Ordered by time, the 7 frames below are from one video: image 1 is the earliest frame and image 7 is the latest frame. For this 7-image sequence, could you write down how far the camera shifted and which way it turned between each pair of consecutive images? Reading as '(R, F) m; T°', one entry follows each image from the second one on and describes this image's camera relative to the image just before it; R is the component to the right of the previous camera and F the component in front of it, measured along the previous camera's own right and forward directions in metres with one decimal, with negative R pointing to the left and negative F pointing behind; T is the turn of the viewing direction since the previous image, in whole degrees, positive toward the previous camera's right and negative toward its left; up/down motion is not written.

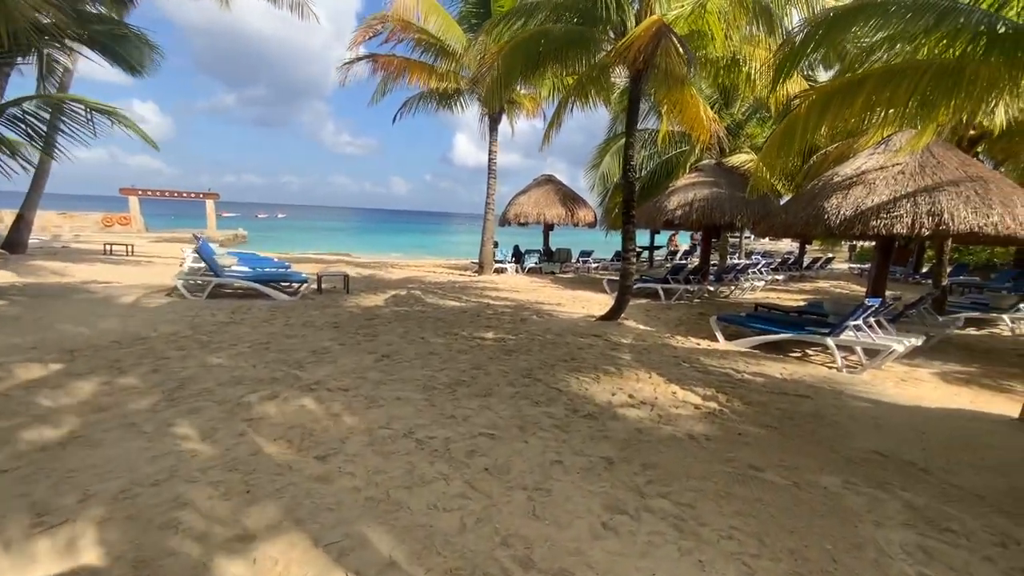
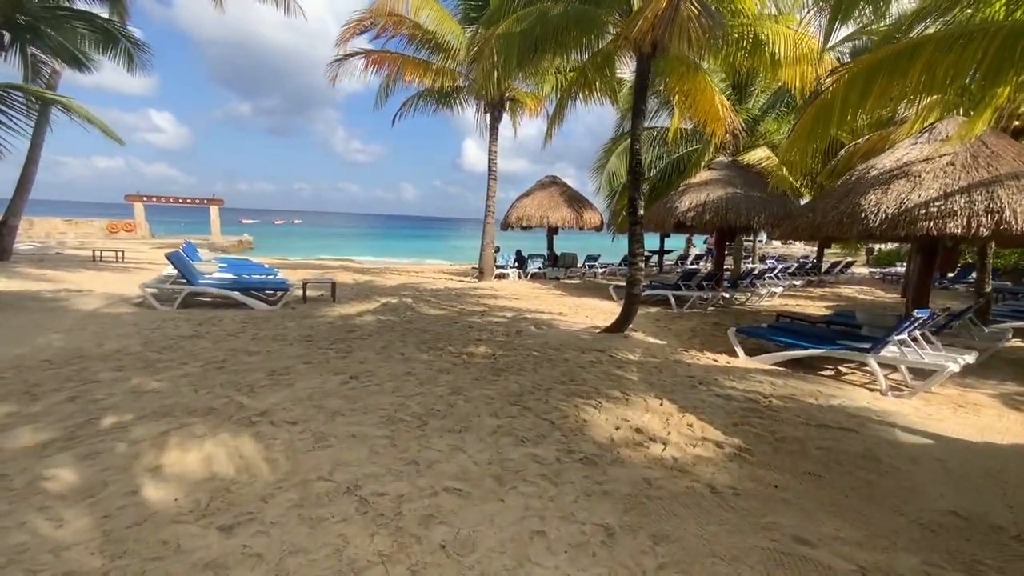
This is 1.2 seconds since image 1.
(+0.2, +0.7) m; -1°
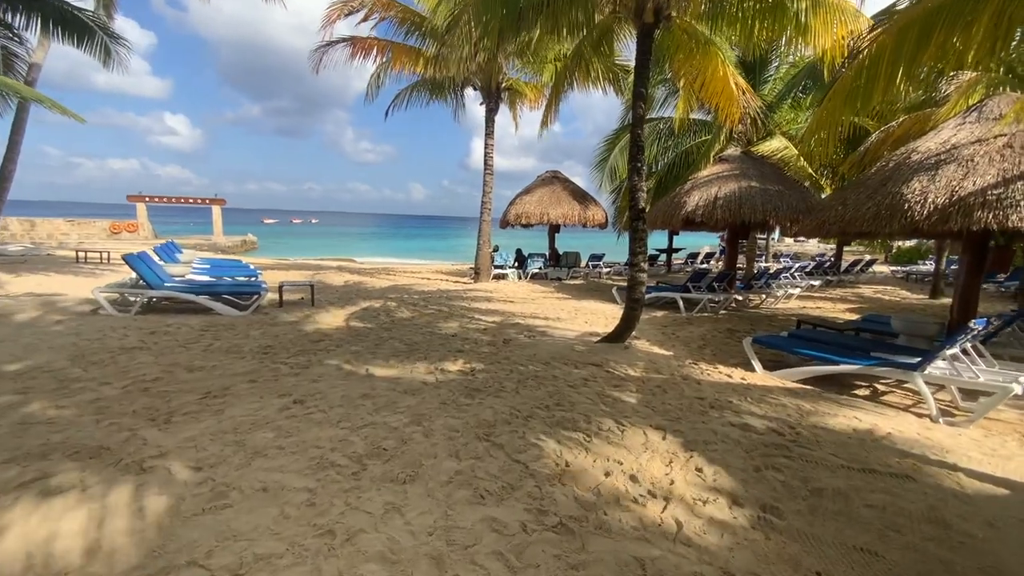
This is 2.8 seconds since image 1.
(+0.3, +0.7) m; -1°
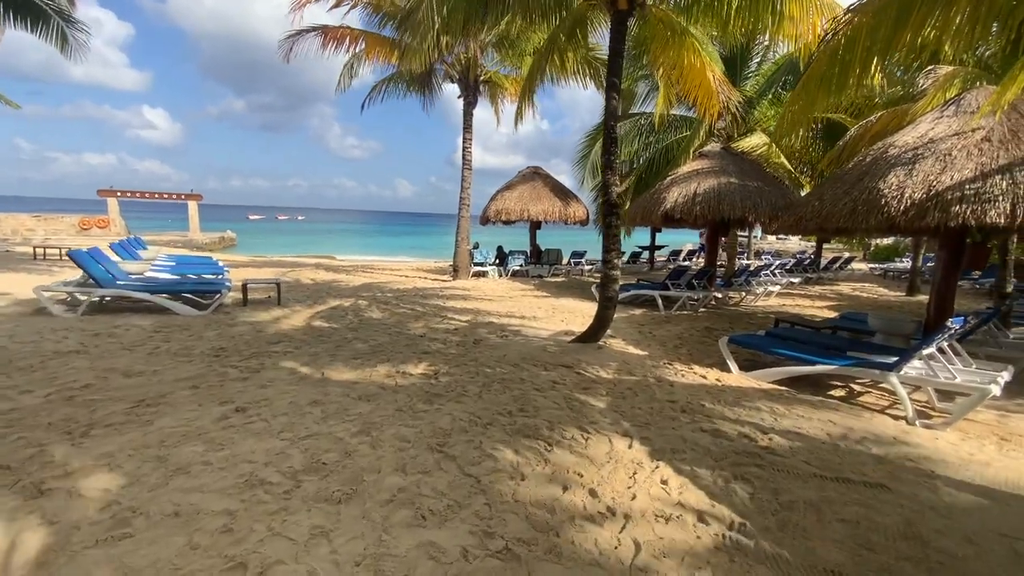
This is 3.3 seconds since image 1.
(+0.2, +0.2) m; +2°
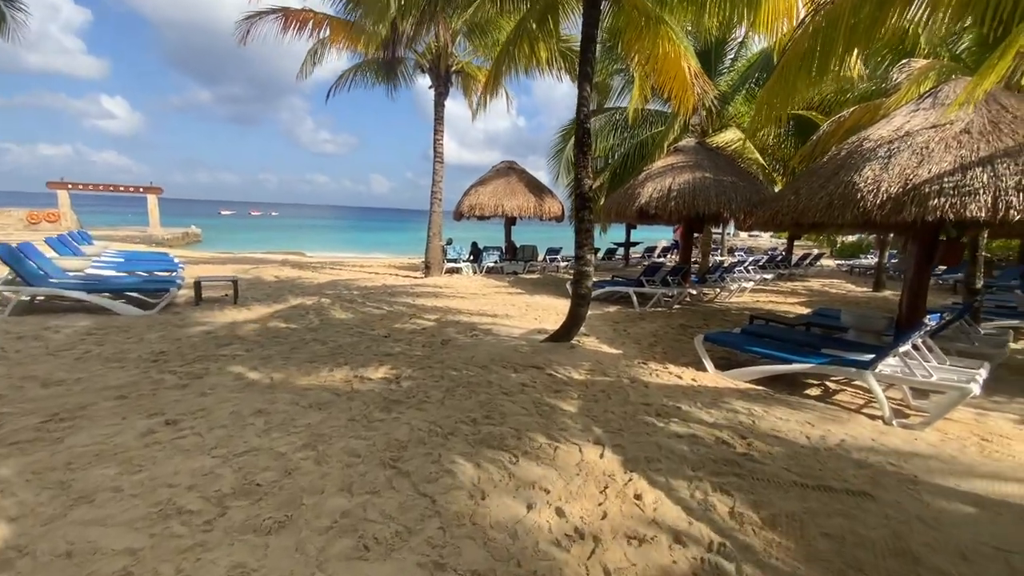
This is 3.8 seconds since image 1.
(+0.1, +0.3) m; +3°
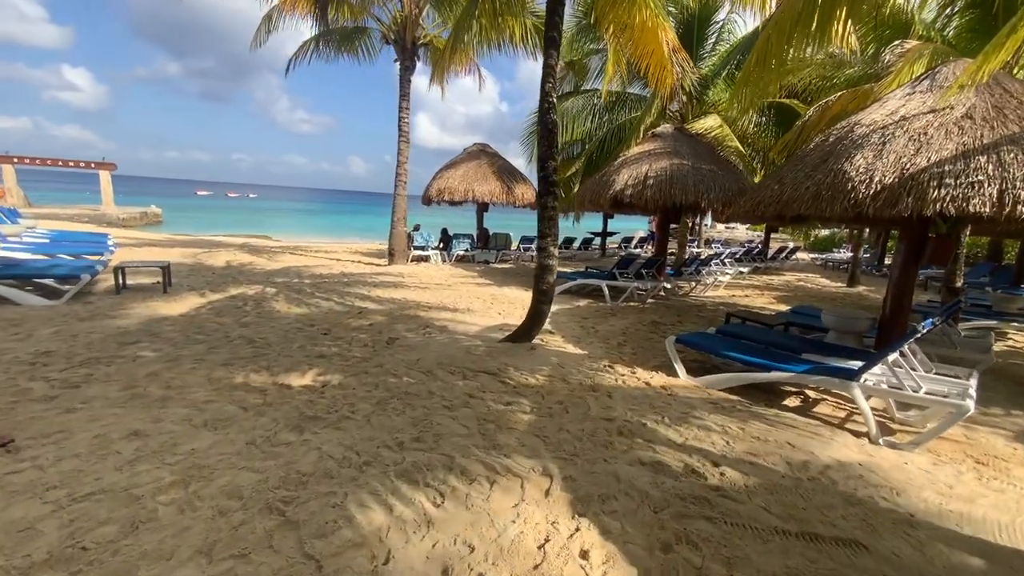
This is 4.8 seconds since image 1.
(+0.3, +0.6) m; +3°
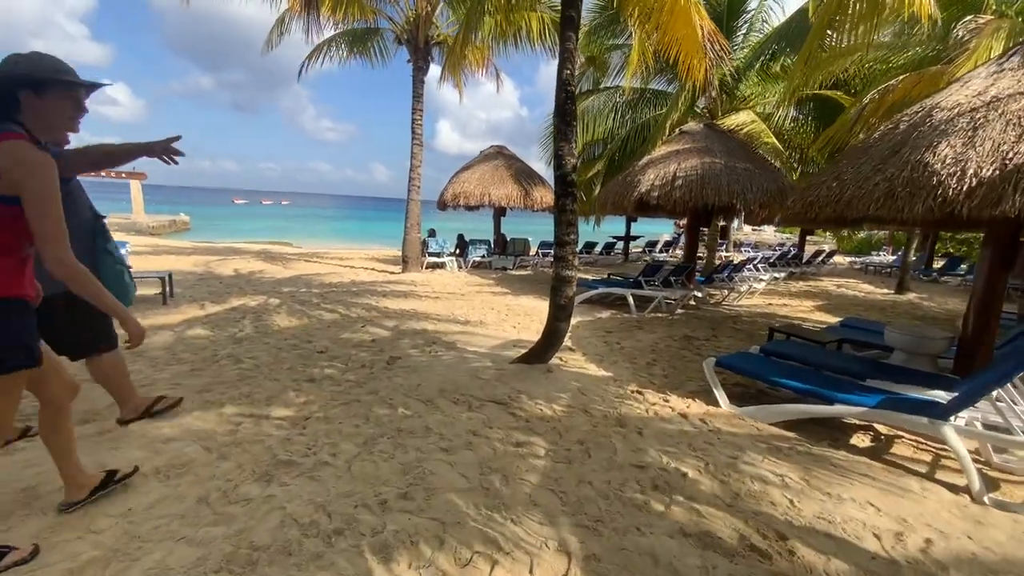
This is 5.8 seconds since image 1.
(+0.1, +0.5) m; -3°
